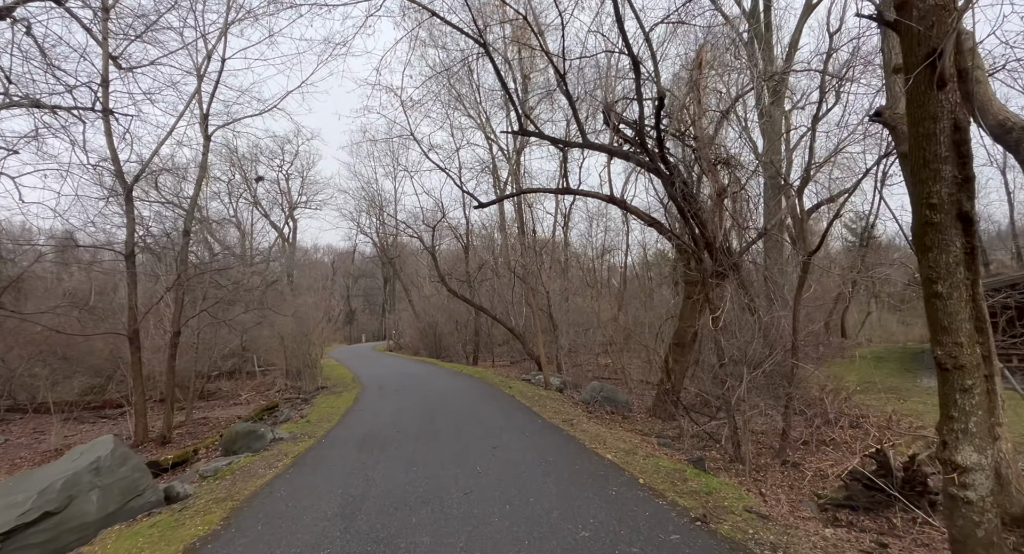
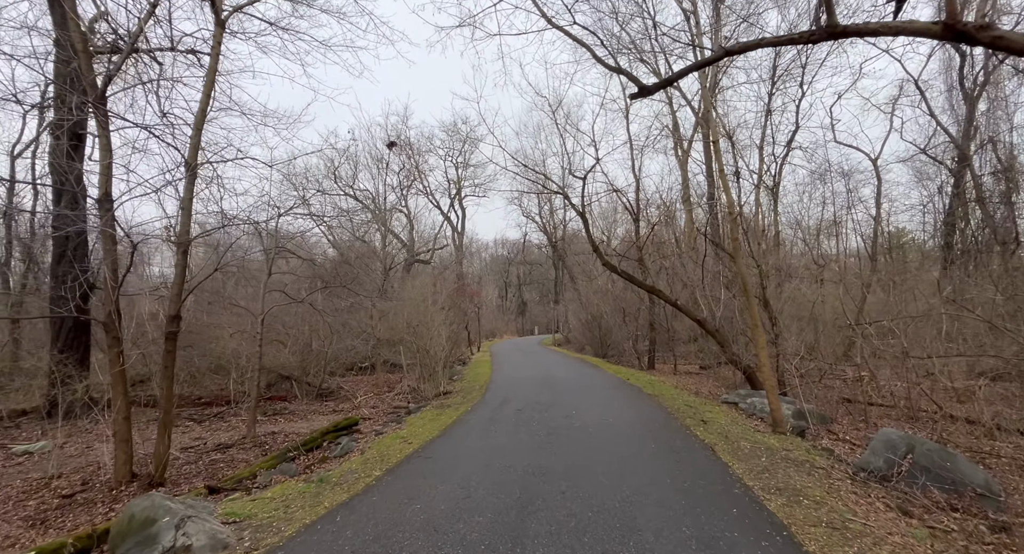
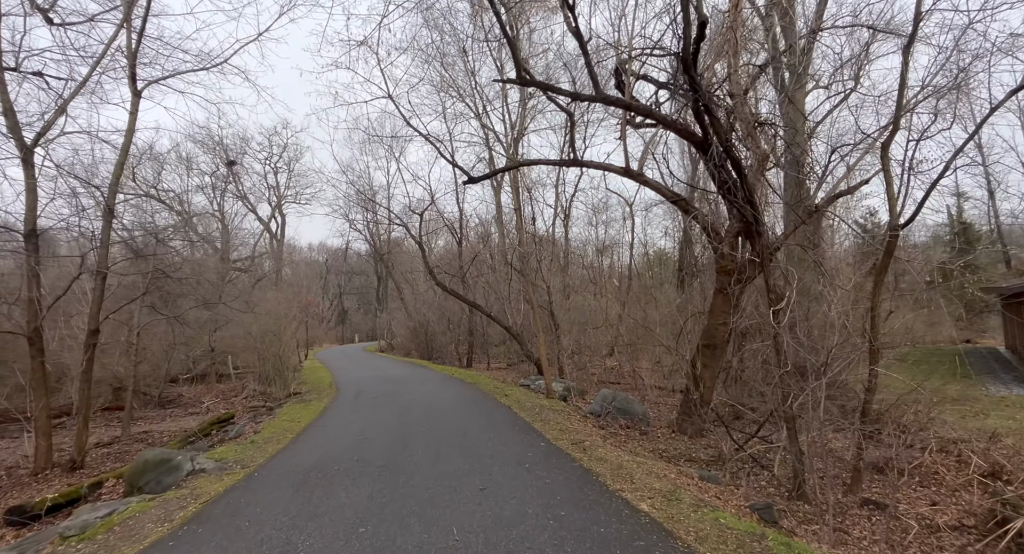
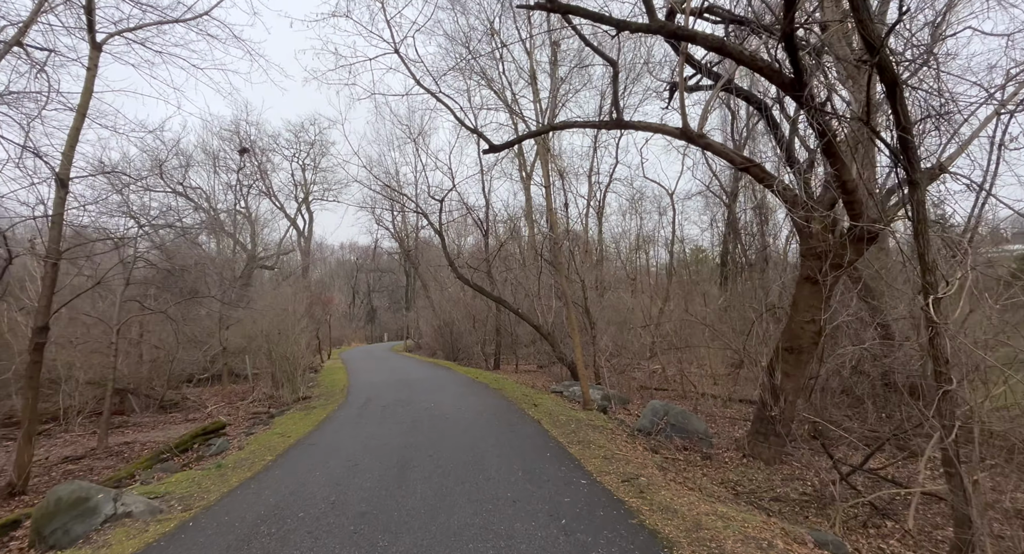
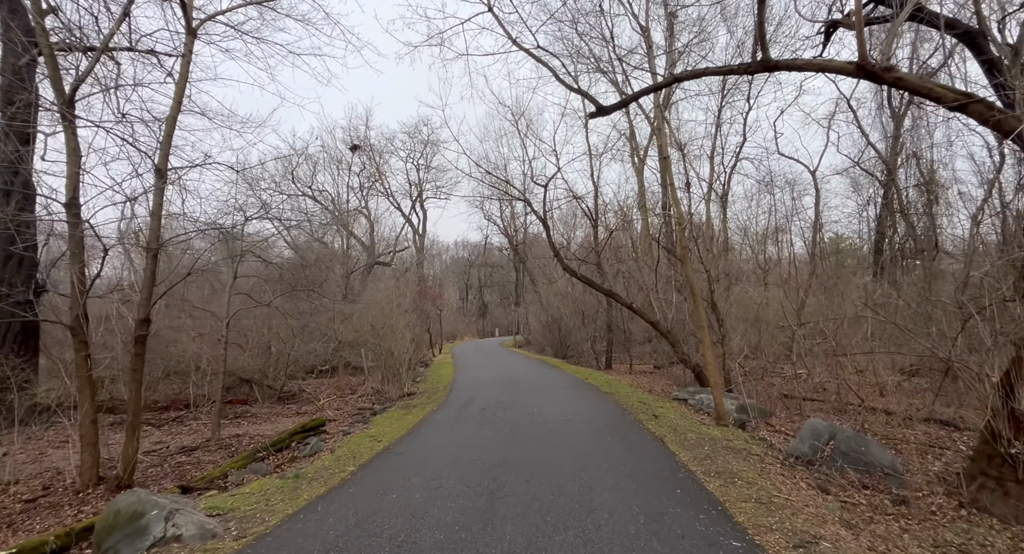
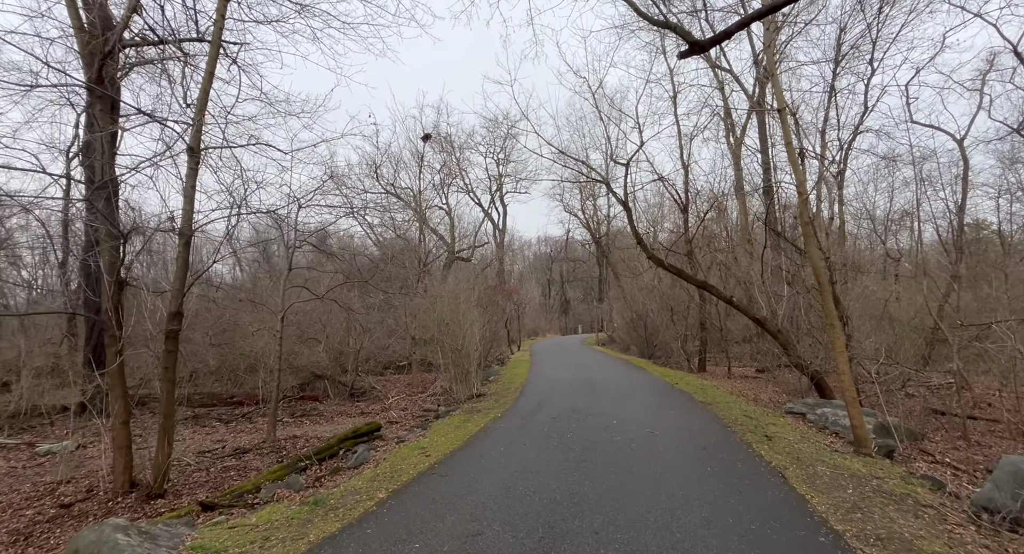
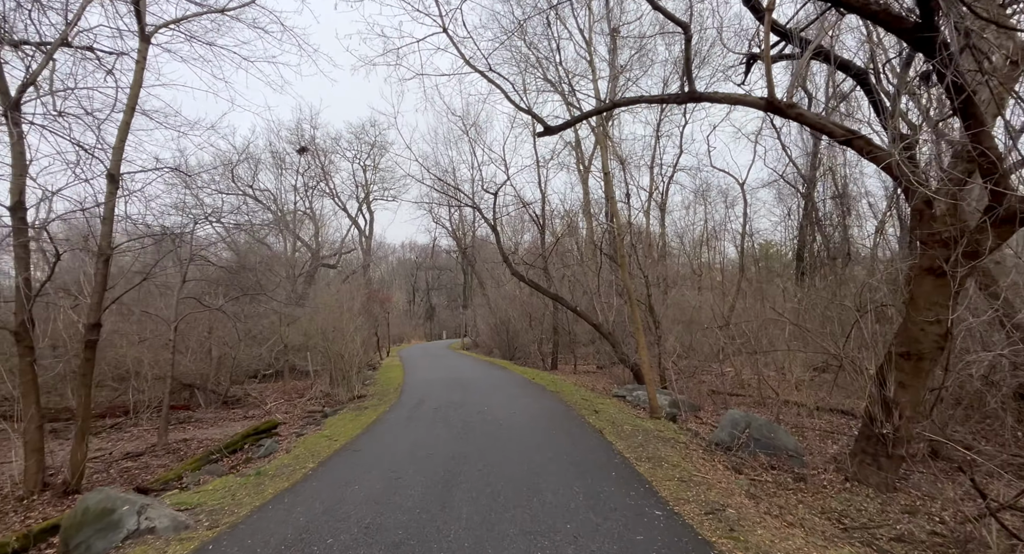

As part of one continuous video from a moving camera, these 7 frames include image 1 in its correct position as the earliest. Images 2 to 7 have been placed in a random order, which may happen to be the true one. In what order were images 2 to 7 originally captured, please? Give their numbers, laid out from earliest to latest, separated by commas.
3, 4, 7, 5, 2, 6
